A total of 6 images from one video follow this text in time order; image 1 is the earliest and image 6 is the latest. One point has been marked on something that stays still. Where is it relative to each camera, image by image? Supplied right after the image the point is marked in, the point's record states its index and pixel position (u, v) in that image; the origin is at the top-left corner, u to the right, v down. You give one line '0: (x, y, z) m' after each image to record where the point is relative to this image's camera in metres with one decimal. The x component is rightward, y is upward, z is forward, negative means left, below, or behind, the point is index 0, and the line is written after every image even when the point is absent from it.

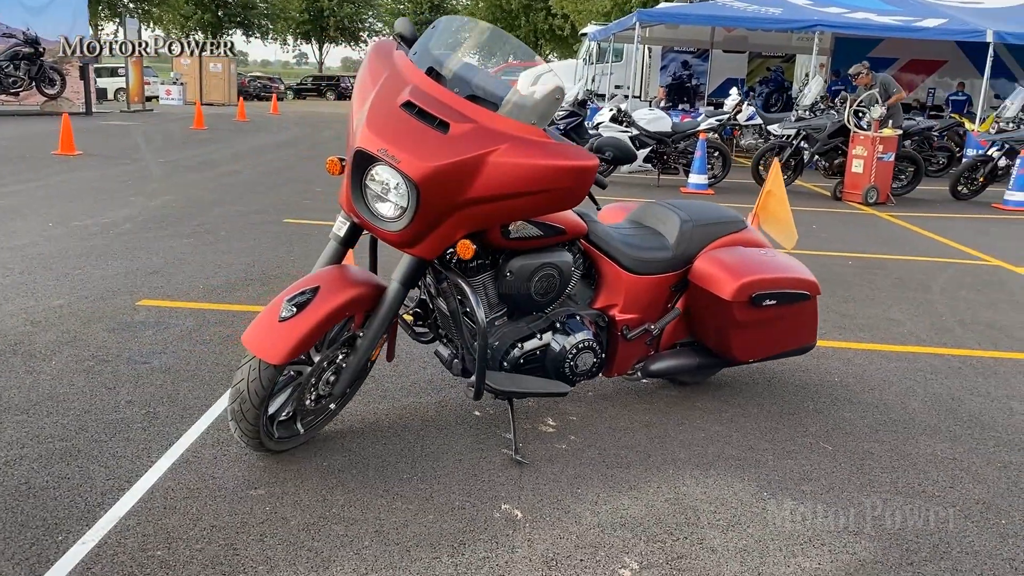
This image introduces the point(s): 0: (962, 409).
0: (+2.3, -0.6, +4.5) m
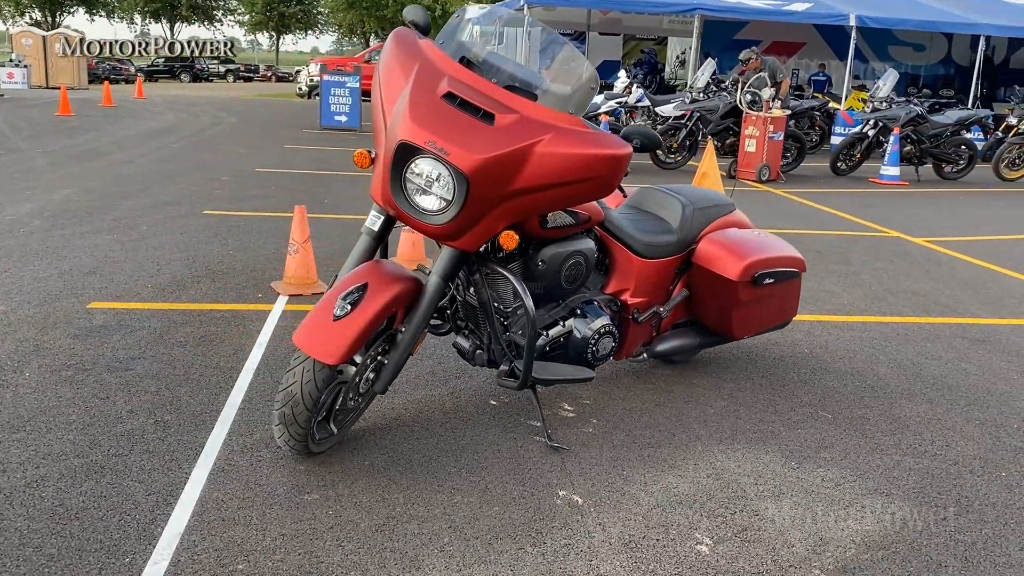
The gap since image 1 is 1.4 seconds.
0: (+2.3, -0.5, +4.9) m
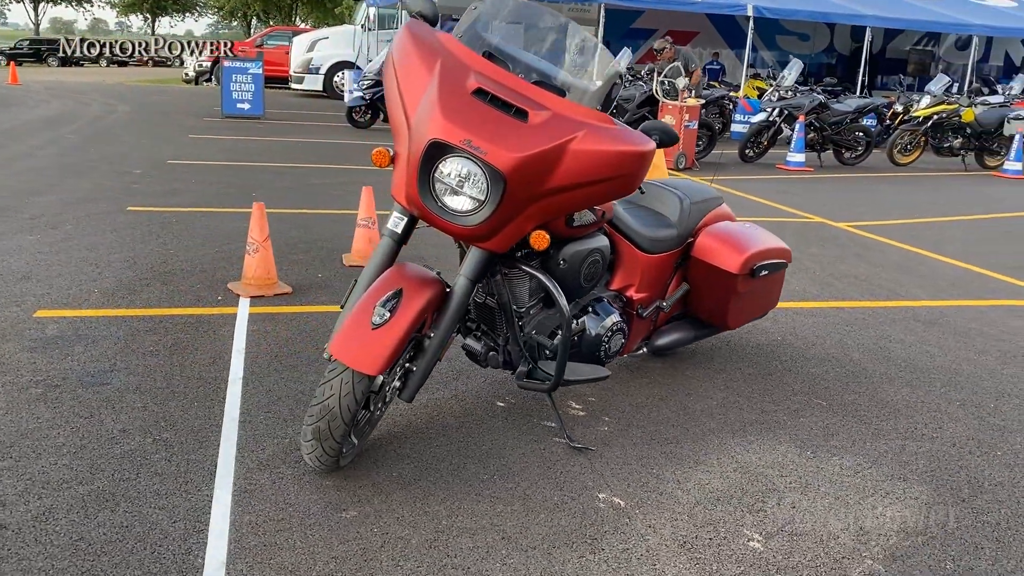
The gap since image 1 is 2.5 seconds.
0: (+2.2, -0.4, +5.1) m
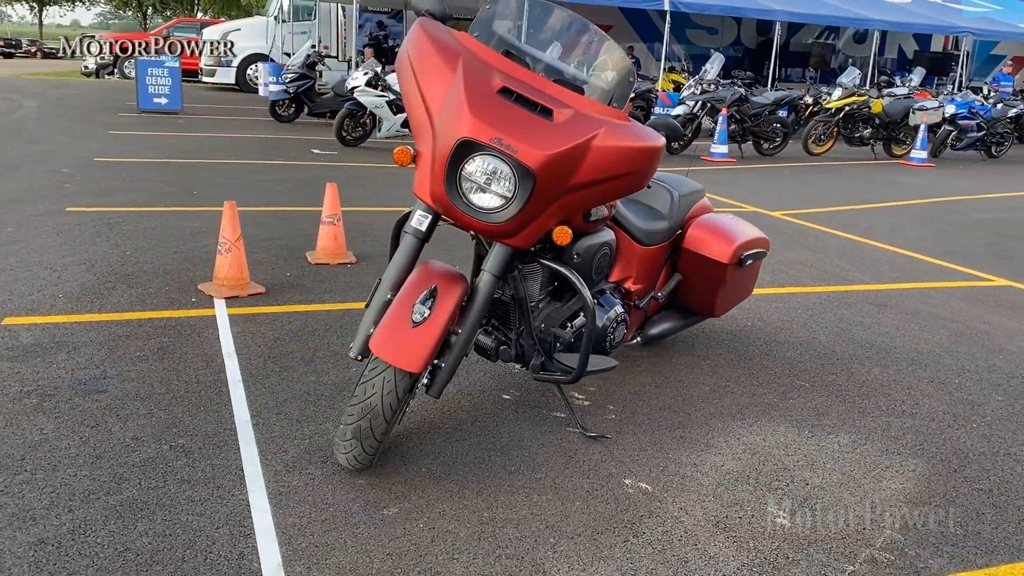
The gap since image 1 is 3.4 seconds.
0: (+2.1, -0.3, +5.4) m
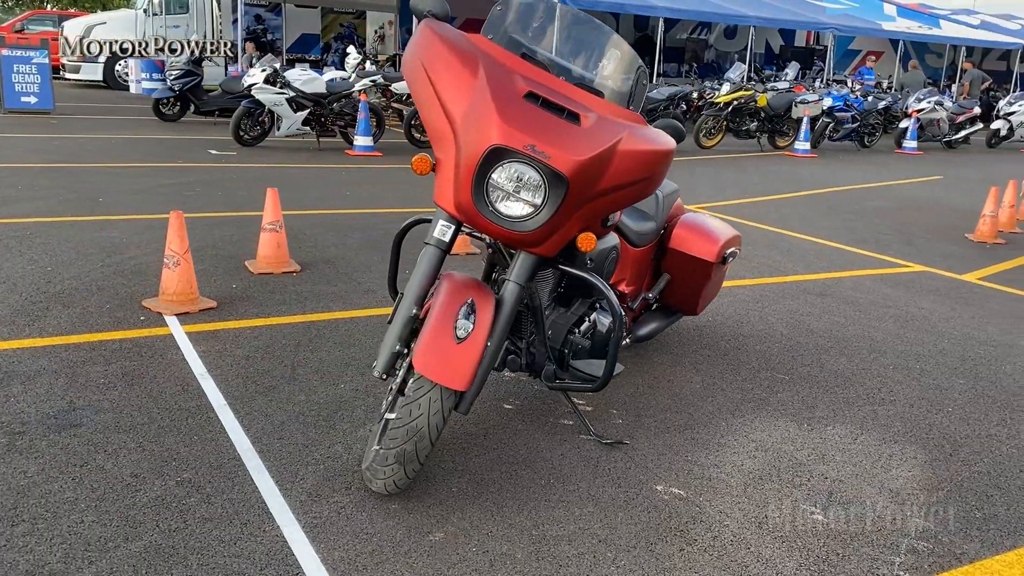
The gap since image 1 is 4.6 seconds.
0: (+1.9, -0.2, +5.5) m
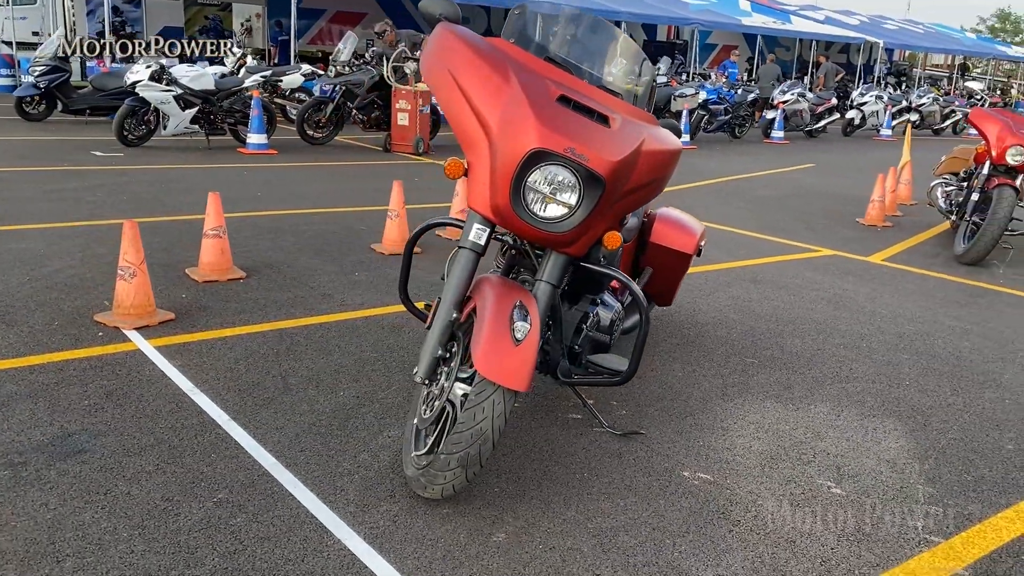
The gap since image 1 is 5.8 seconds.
0: (+1.6, -0.2, +5.9) m
